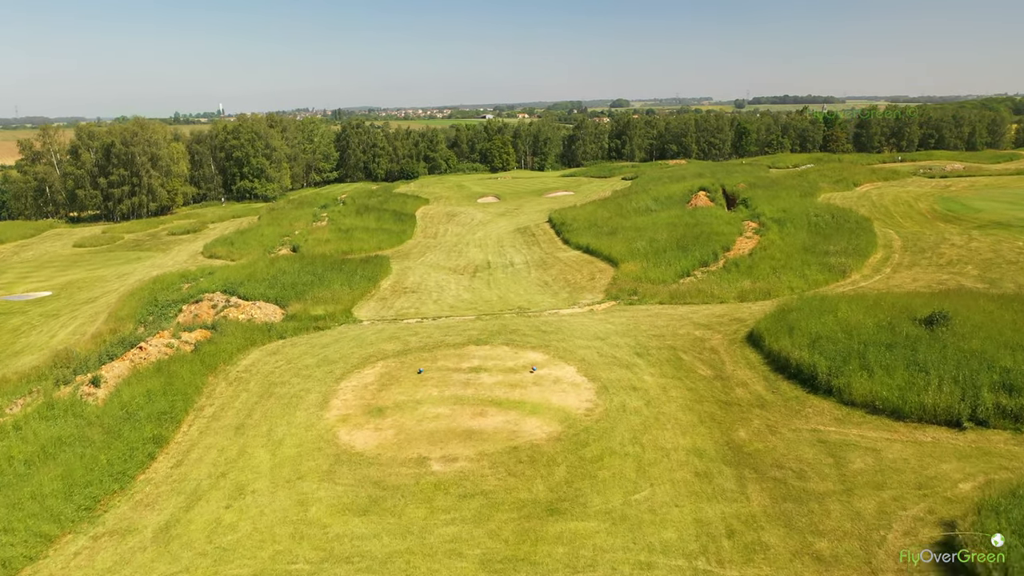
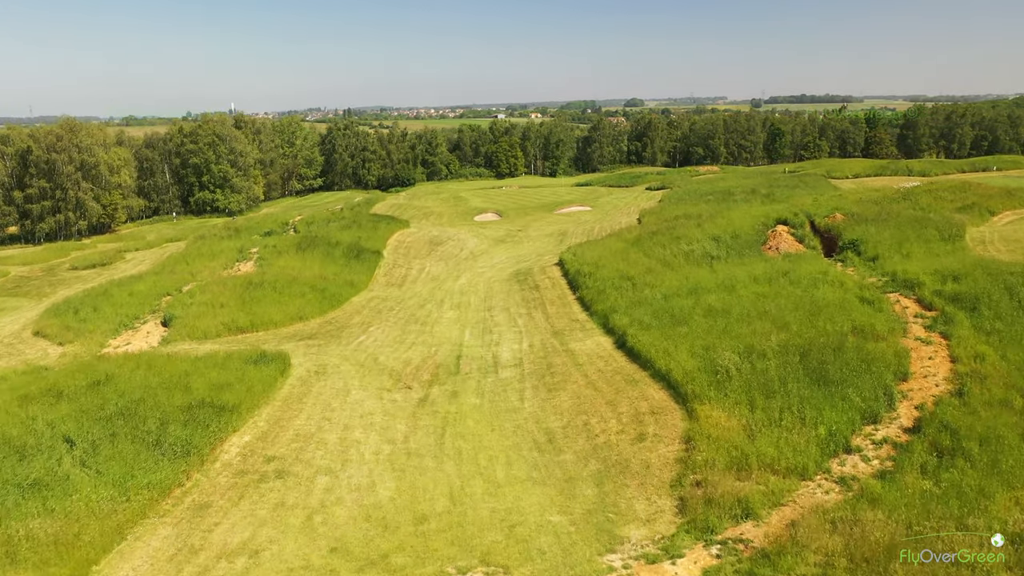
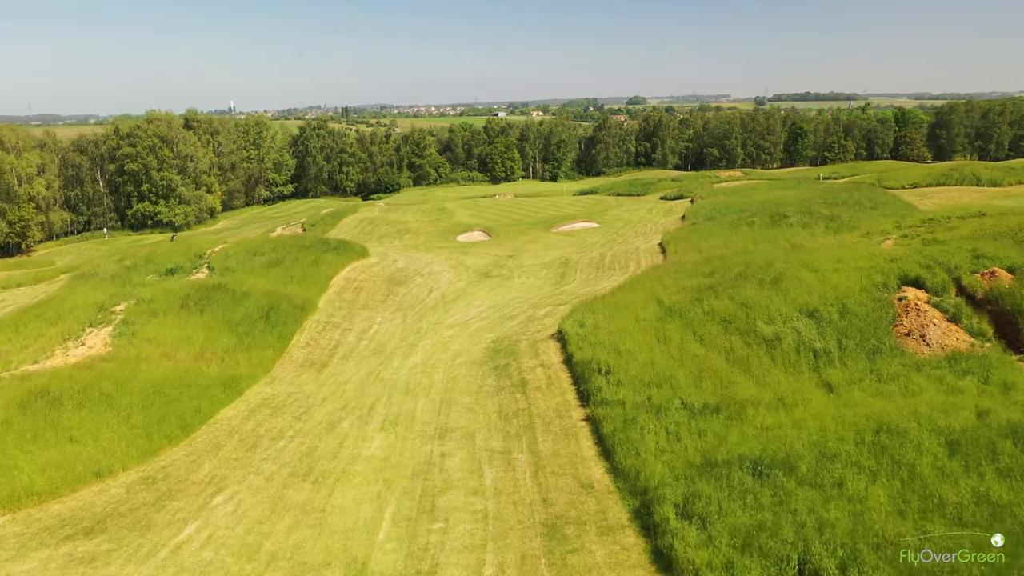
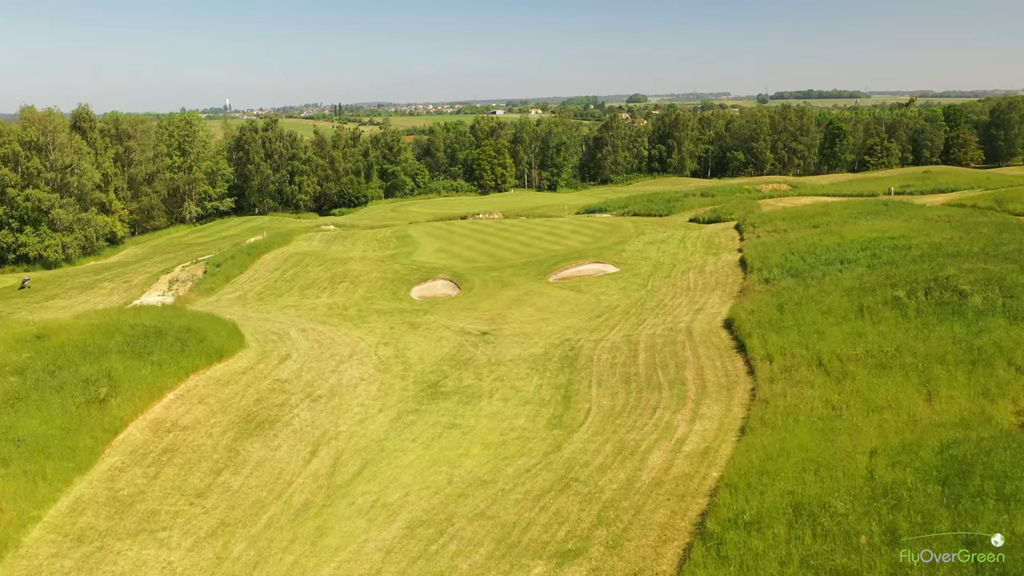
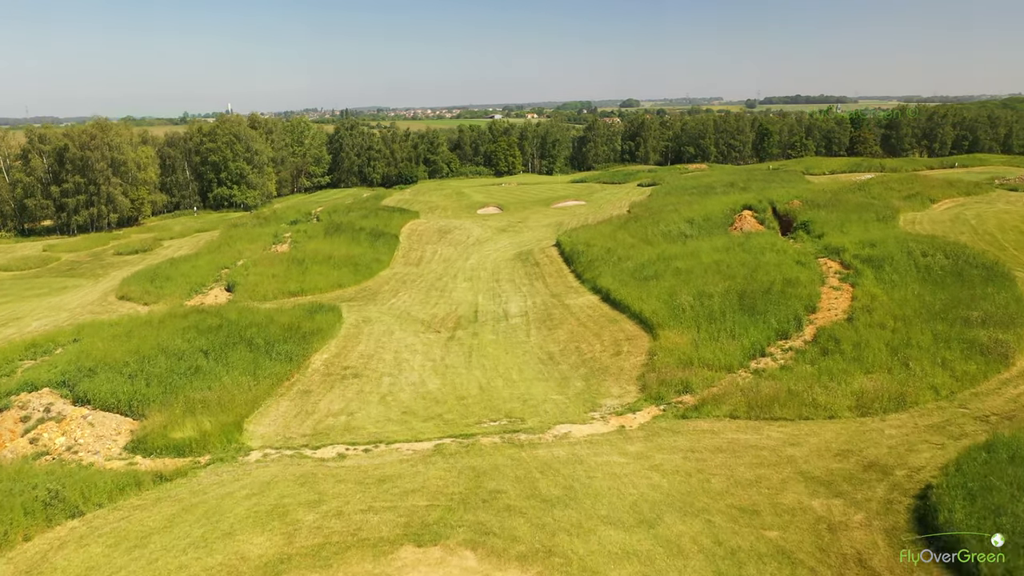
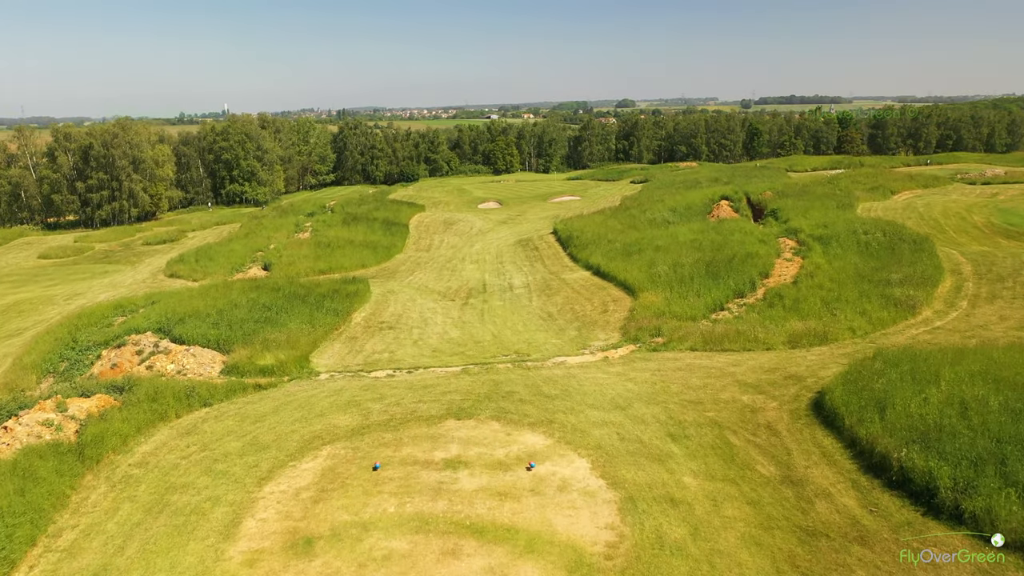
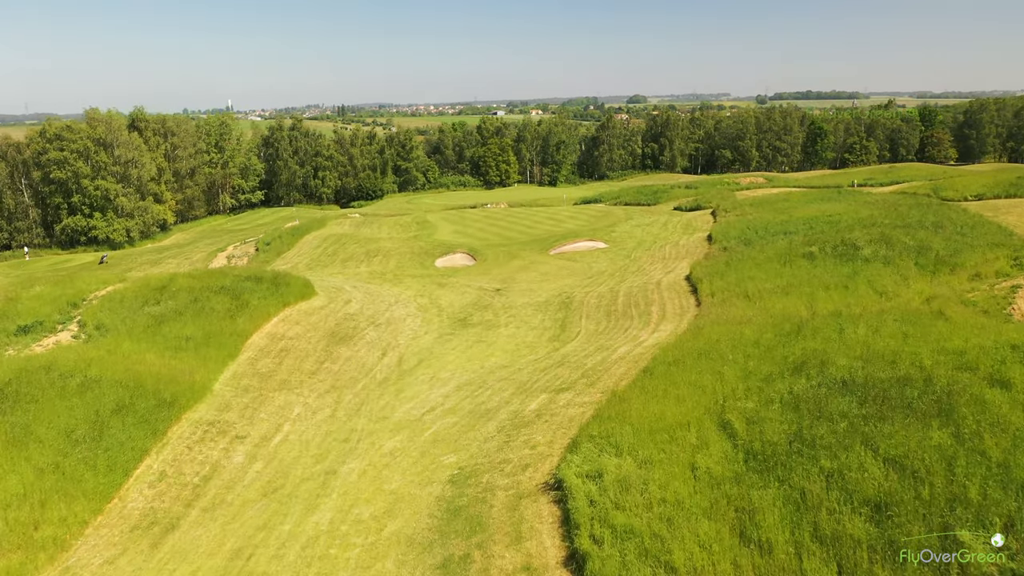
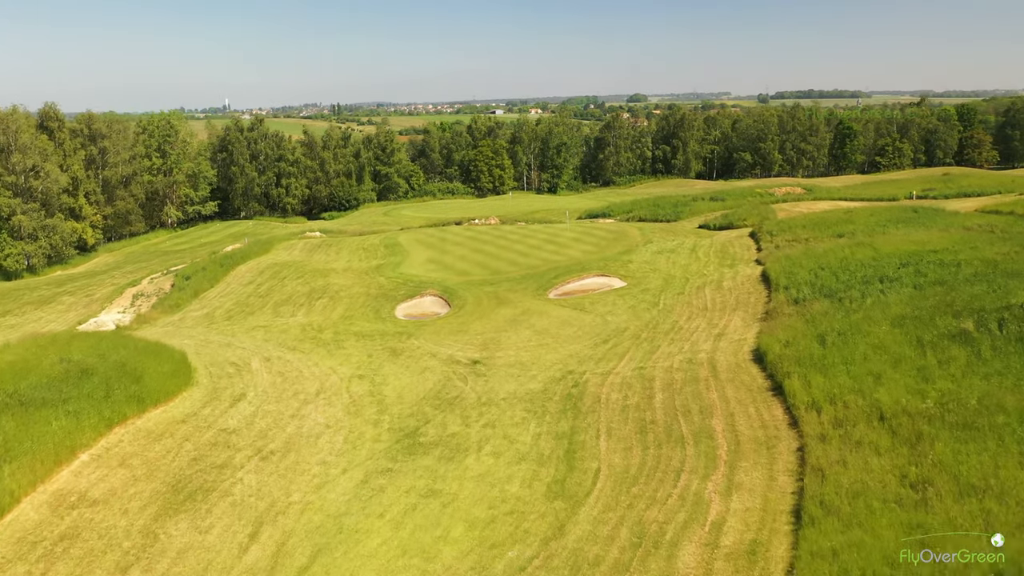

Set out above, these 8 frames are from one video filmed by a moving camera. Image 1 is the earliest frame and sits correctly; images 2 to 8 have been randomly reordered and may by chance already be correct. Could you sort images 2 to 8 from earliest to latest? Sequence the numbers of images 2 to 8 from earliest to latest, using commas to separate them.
6, 5, 2, 3, 7, 4, 8
